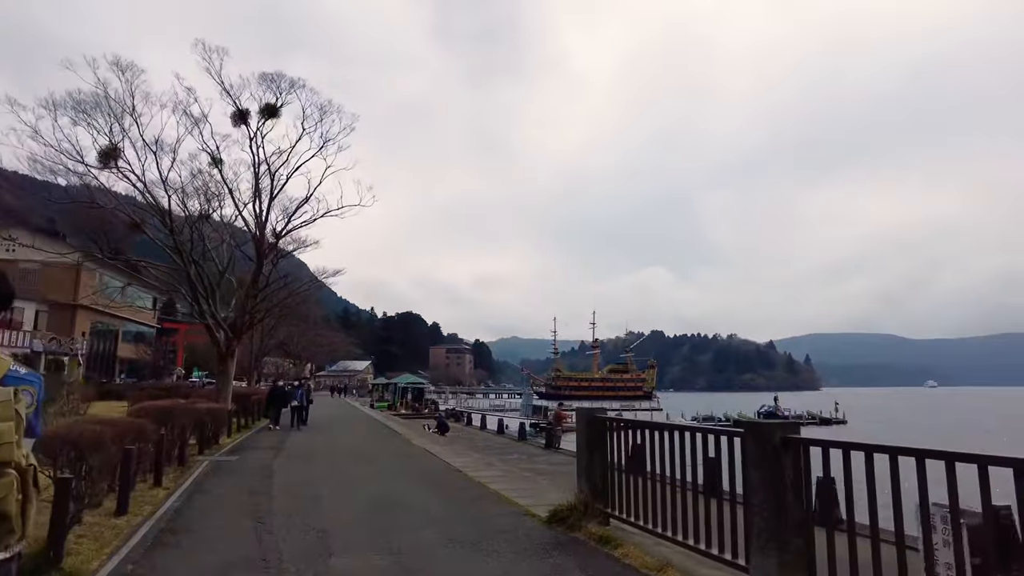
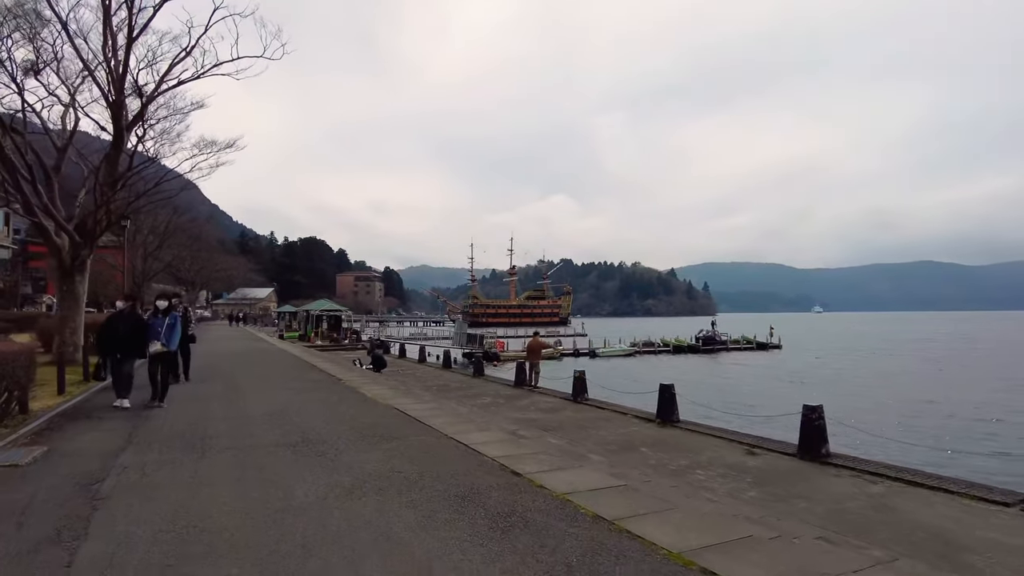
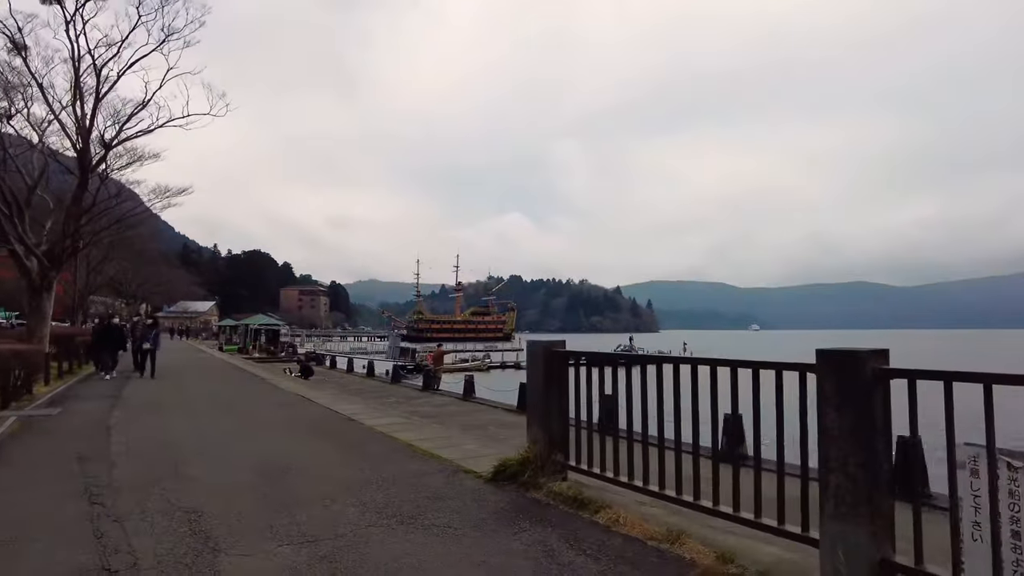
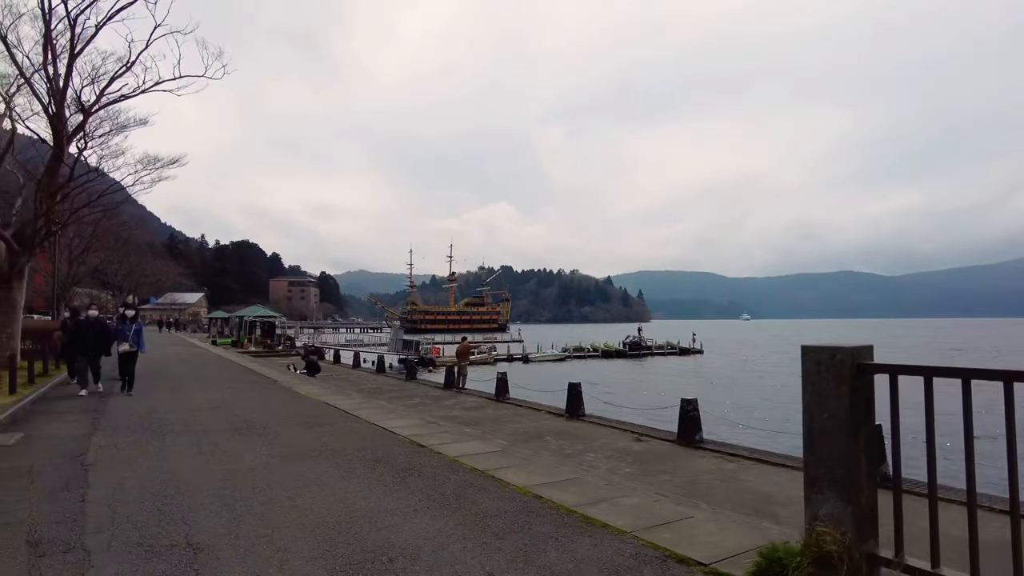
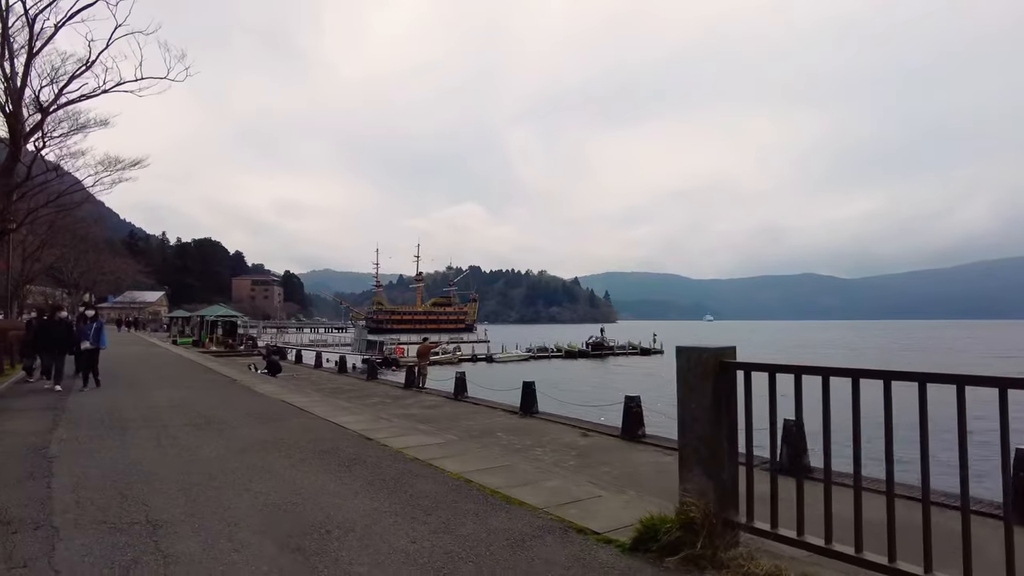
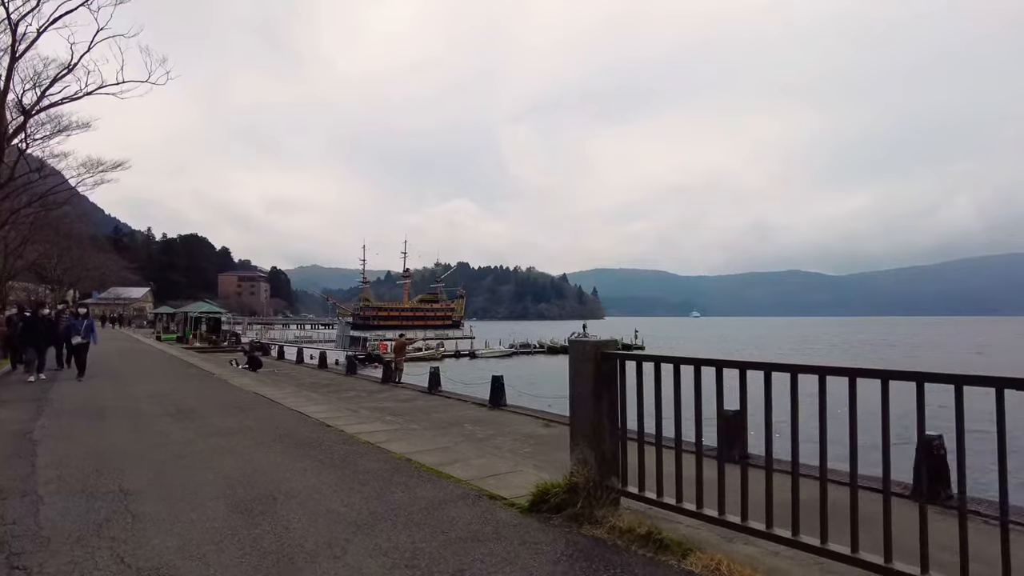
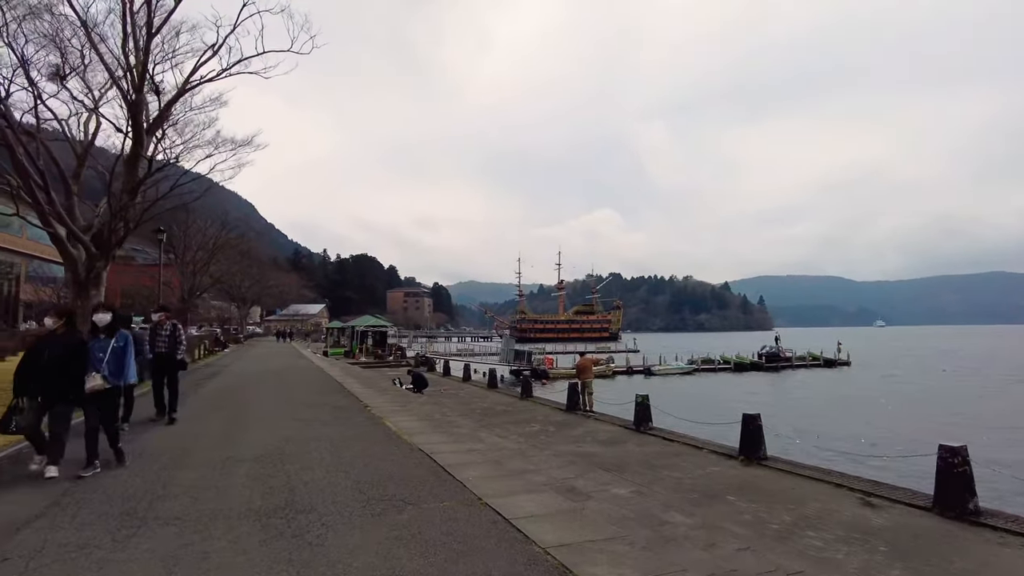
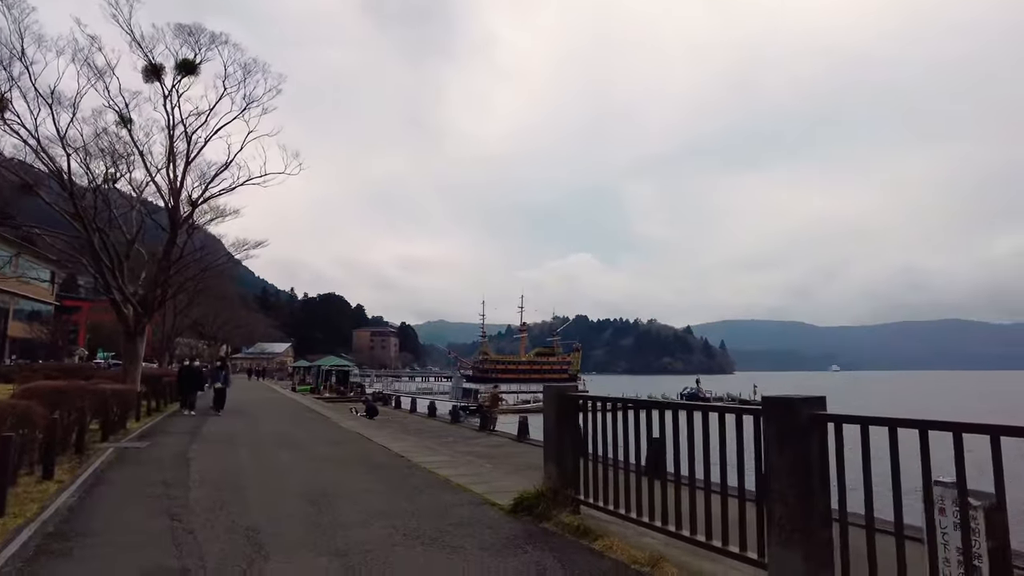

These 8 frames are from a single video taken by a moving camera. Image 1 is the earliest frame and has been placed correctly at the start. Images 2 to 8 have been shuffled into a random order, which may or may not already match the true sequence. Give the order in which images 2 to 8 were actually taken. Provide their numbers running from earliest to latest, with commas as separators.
8, 3, 6, 5, 4, 2, 7
